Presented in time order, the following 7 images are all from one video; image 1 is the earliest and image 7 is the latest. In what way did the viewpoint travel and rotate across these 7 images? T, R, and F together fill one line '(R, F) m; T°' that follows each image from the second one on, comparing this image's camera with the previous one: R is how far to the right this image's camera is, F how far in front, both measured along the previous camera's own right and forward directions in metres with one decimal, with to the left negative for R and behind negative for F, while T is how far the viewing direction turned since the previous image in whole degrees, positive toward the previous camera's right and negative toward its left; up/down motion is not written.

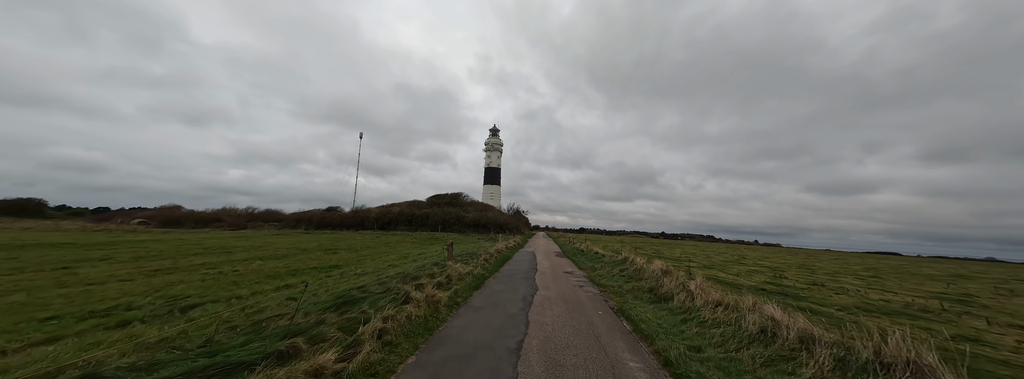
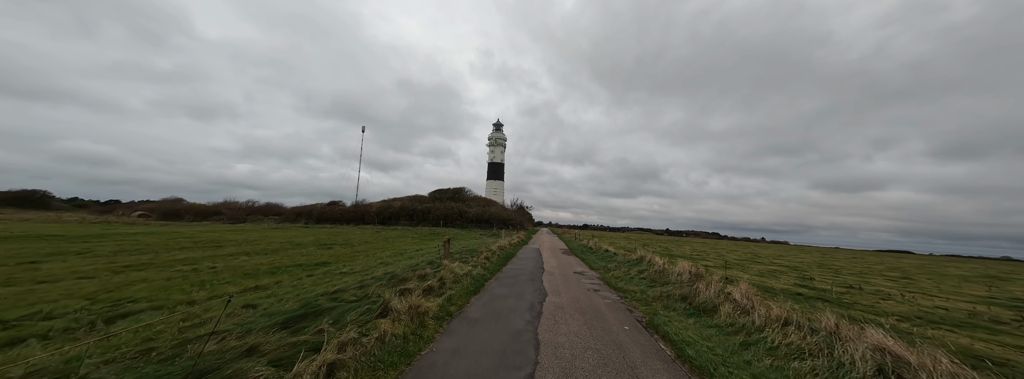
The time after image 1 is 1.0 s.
(-0.1, +1.7) m; -1°
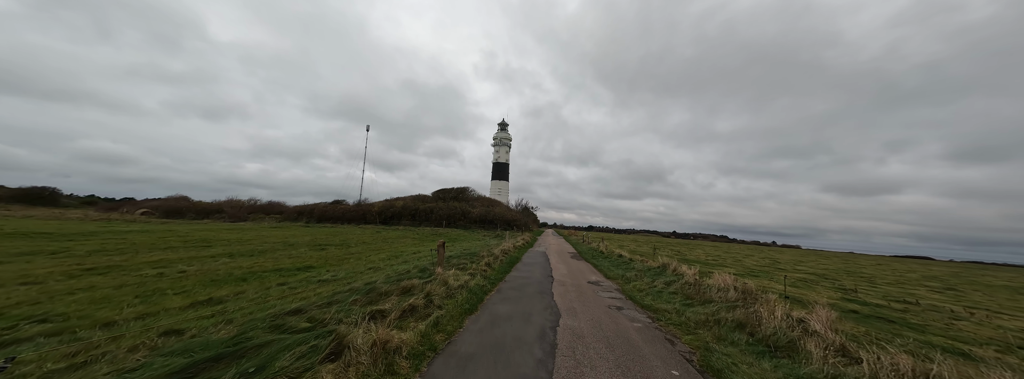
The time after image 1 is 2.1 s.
(0.0, +1.8) m; -1°
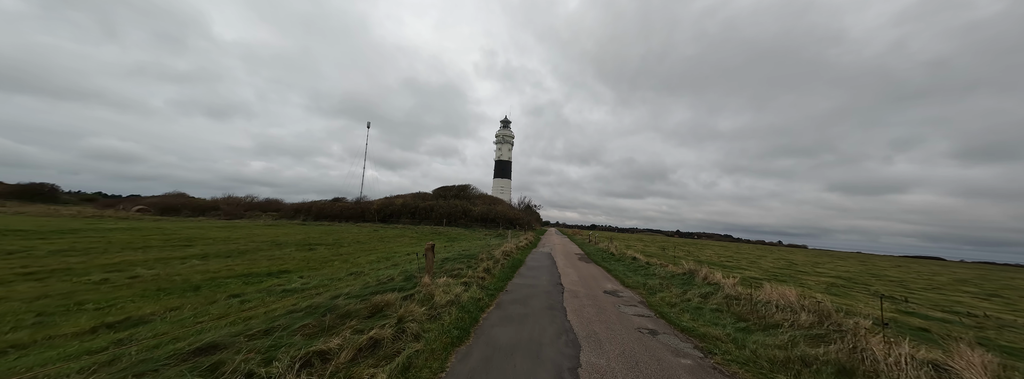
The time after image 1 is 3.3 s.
(0.0, +1.9) m; 0°
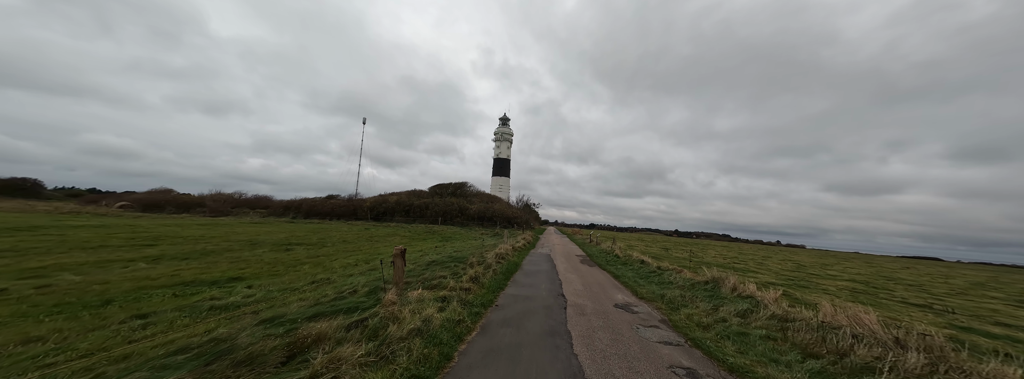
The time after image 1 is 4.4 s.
(+0.2, +1.9) m; 0°
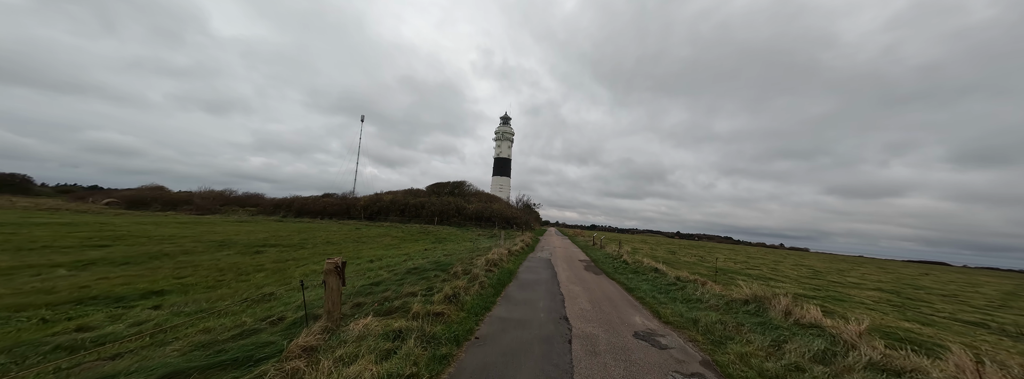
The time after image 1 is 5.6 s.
(+0.3, +2.2) m; 0°
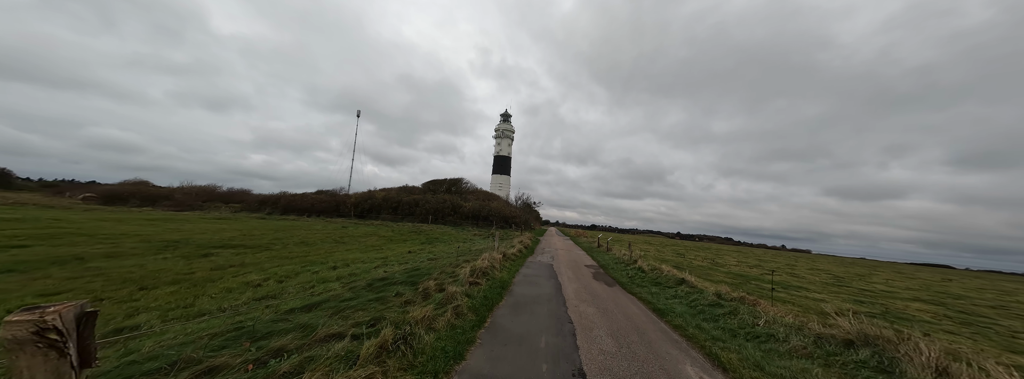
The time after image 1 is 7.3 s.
(+0.2, +2.9) m; 0°
